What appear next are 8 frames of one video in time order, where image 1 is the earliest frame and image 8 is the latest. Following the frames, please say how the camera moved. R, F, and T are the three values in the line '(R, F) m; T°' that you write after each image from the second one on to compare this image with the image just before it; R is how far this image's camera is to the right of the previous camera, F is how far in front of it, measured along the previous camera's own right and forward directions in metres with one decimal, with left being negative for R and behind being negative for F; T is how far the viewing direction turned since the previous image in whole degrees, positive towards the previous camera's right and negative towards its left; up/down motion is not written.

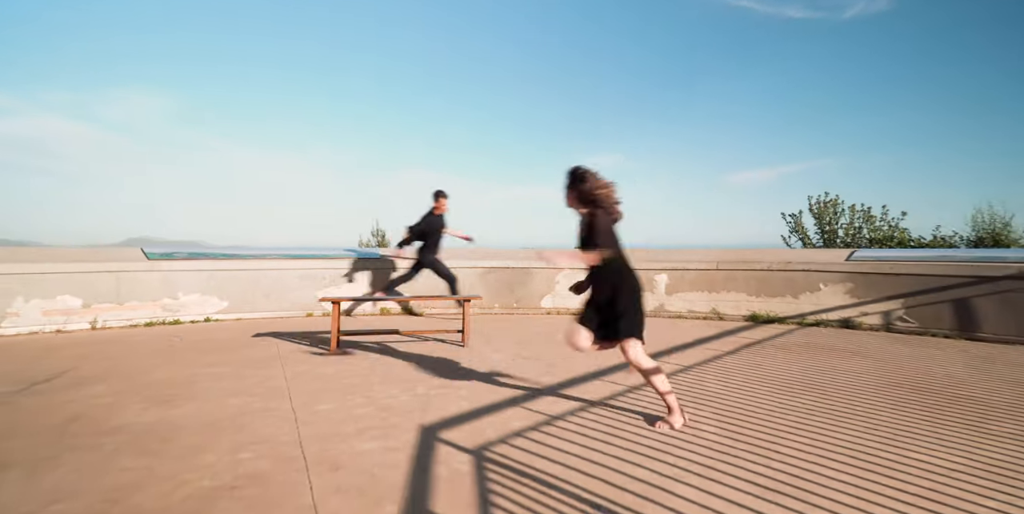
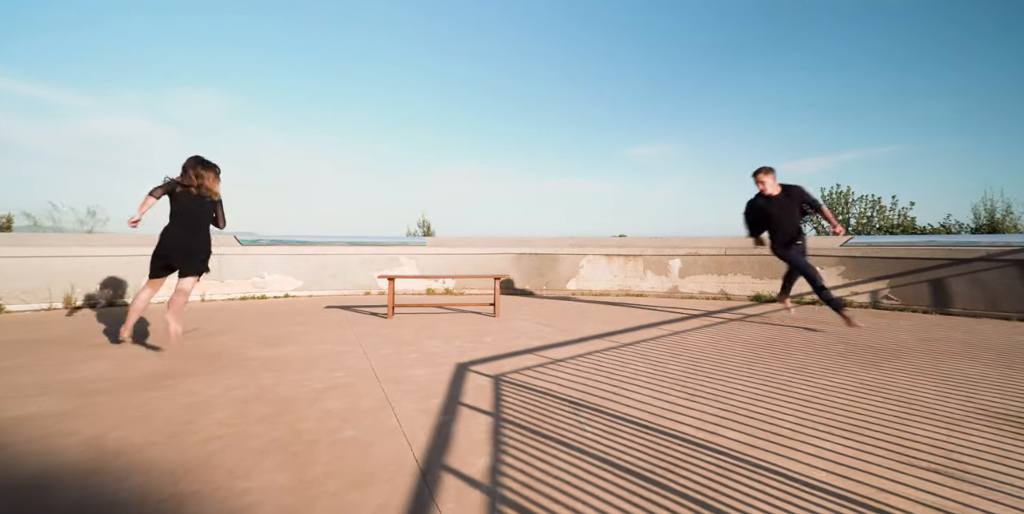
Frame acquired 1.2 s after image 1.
(+0.3, -1.1) m; -5°
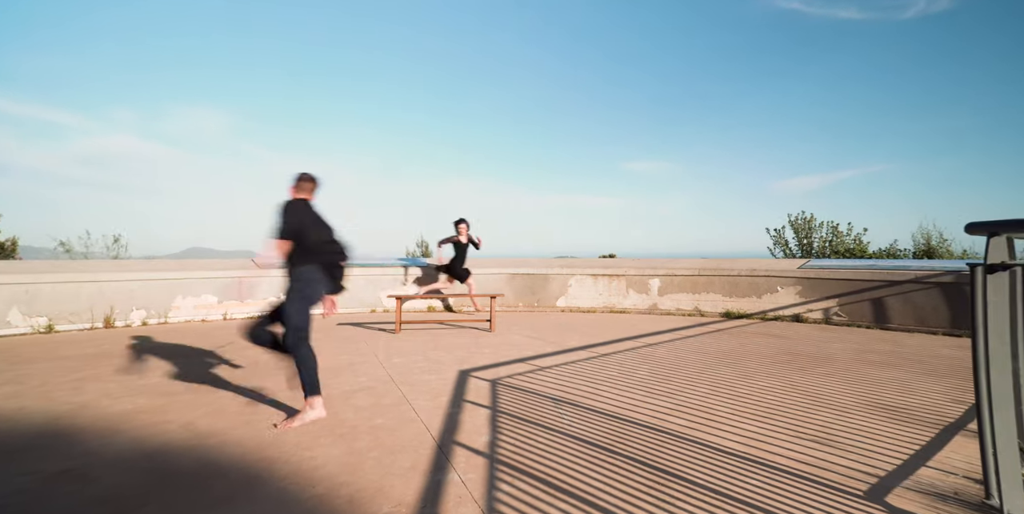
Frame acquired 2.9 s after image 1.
(0.0, -0.9) m; +1°
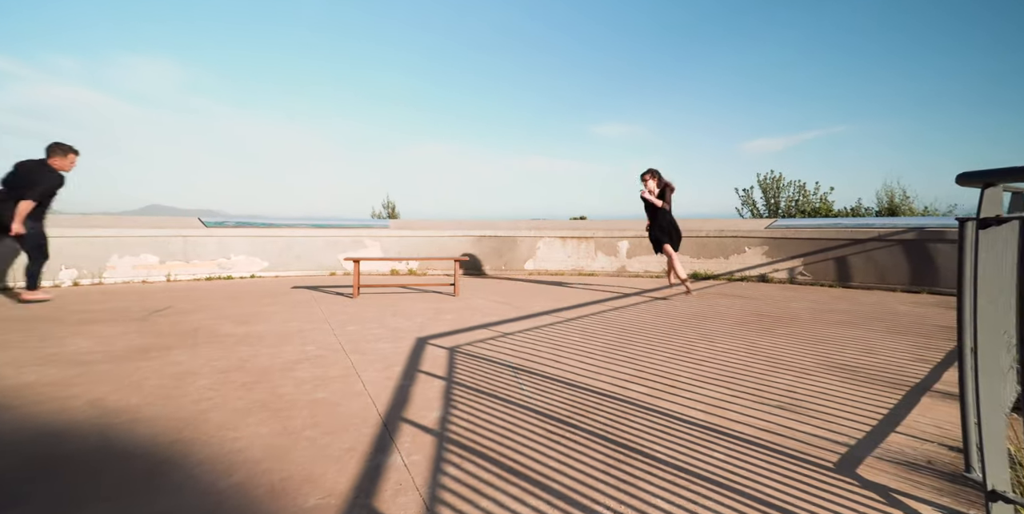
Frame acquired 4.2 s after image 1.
(+0.1, +0.3) m; +3°
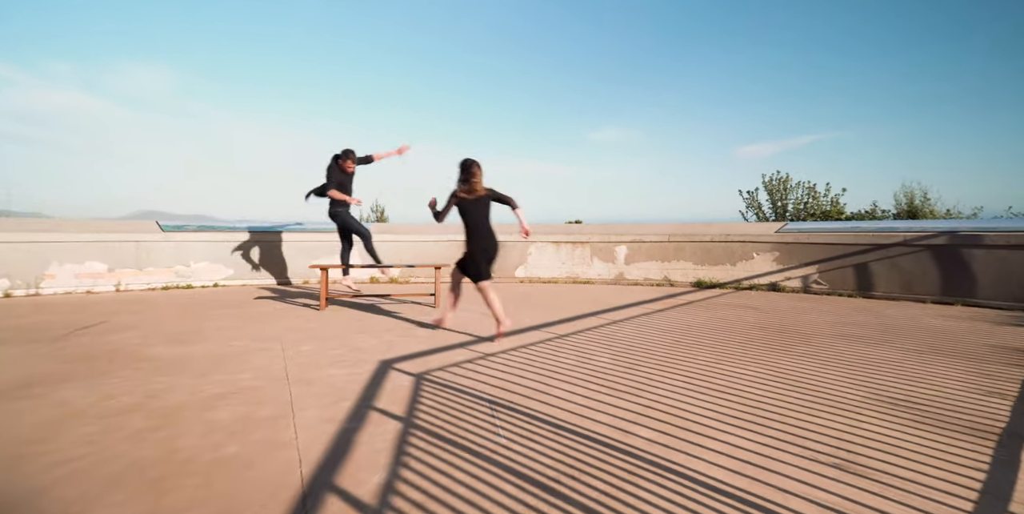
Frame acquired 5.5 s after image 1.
(+0.1, +0.8) m; +1°
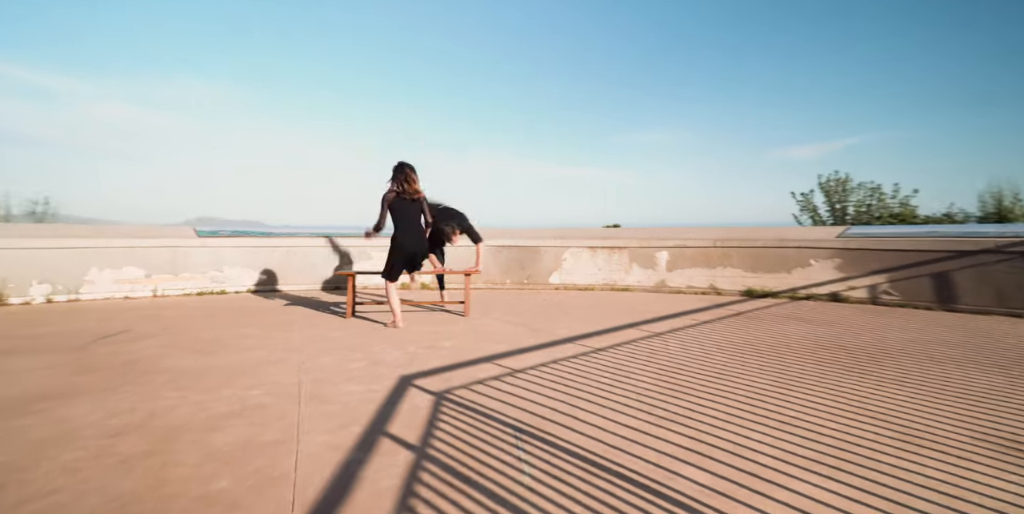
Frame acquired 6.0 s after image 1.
(+0.1, +0.4) m; -4°
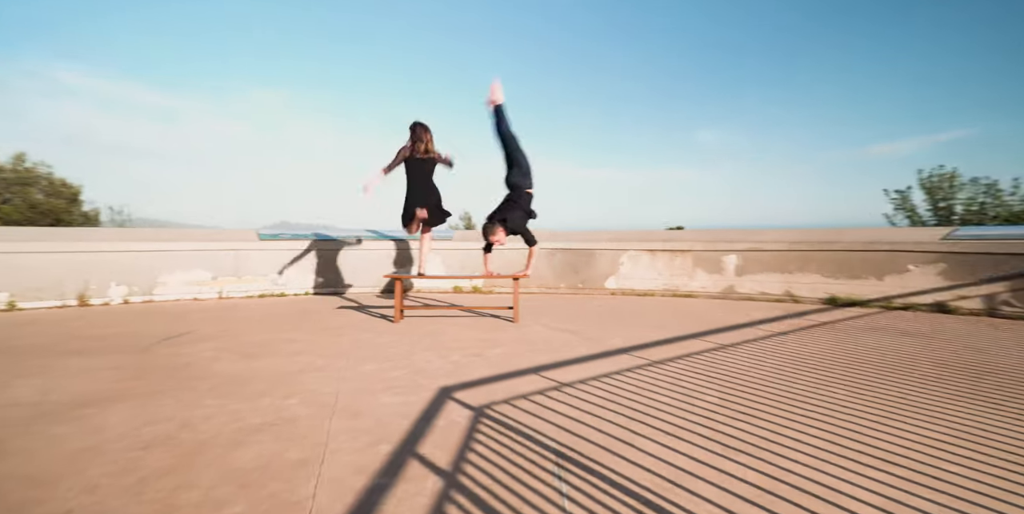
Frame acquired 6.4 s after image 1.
(+0.1, +0.3) m; -7°
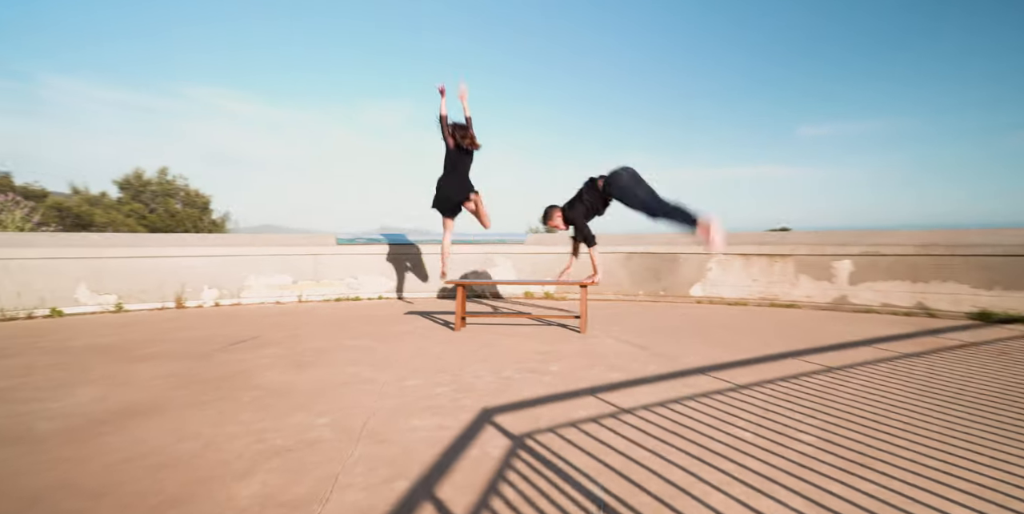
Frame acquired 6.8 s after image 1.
(+0.3, +0.5) m; -10°
